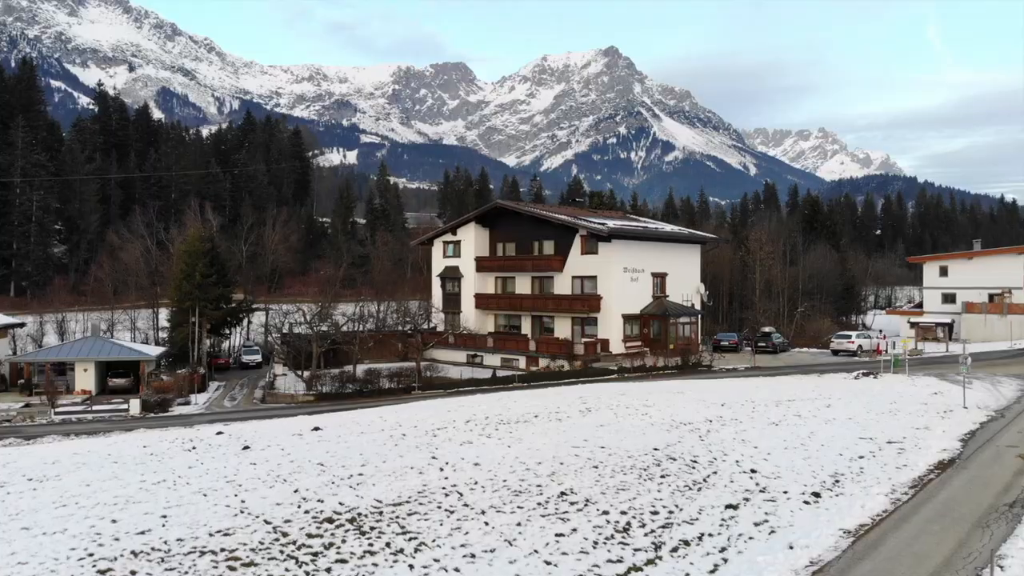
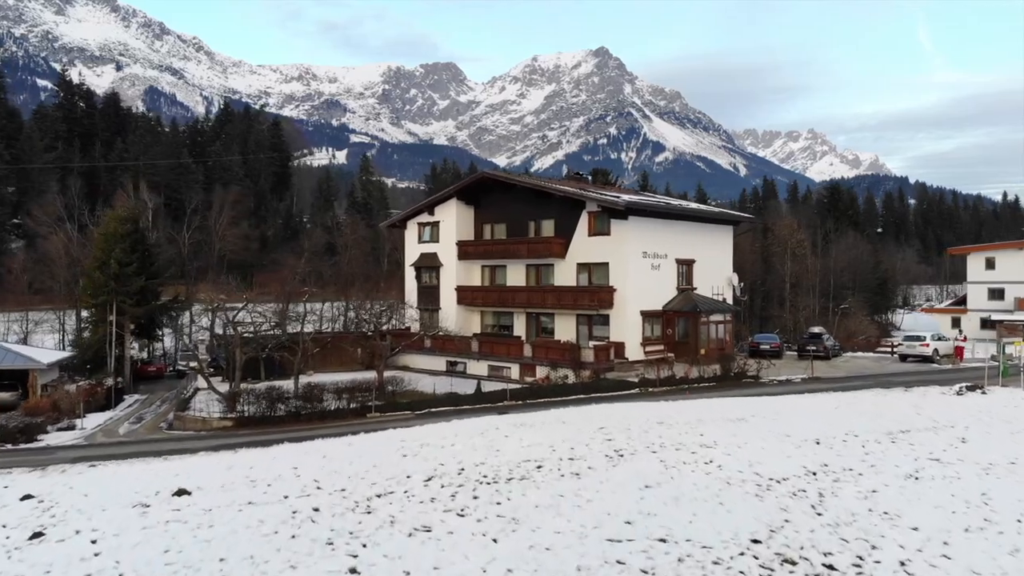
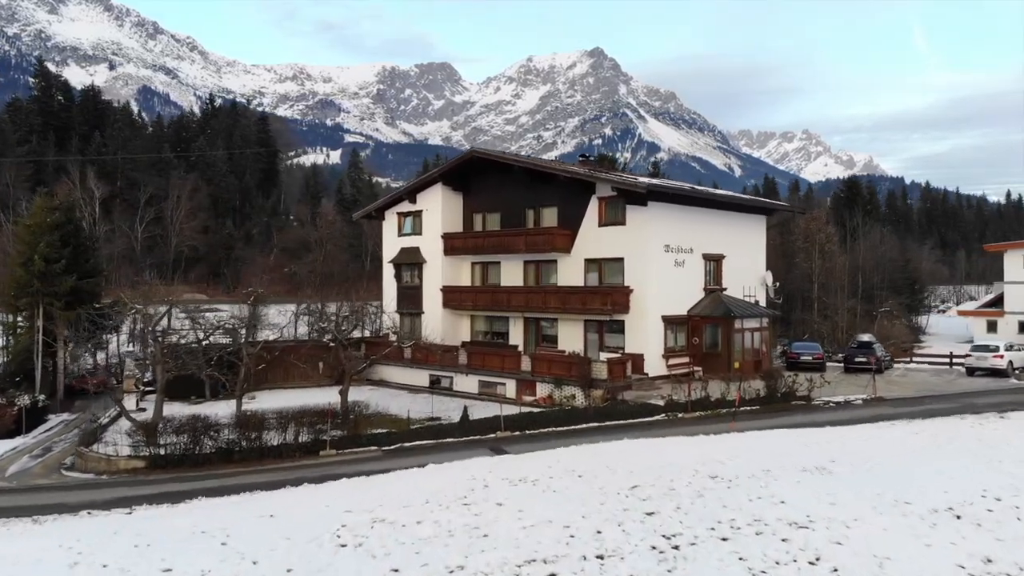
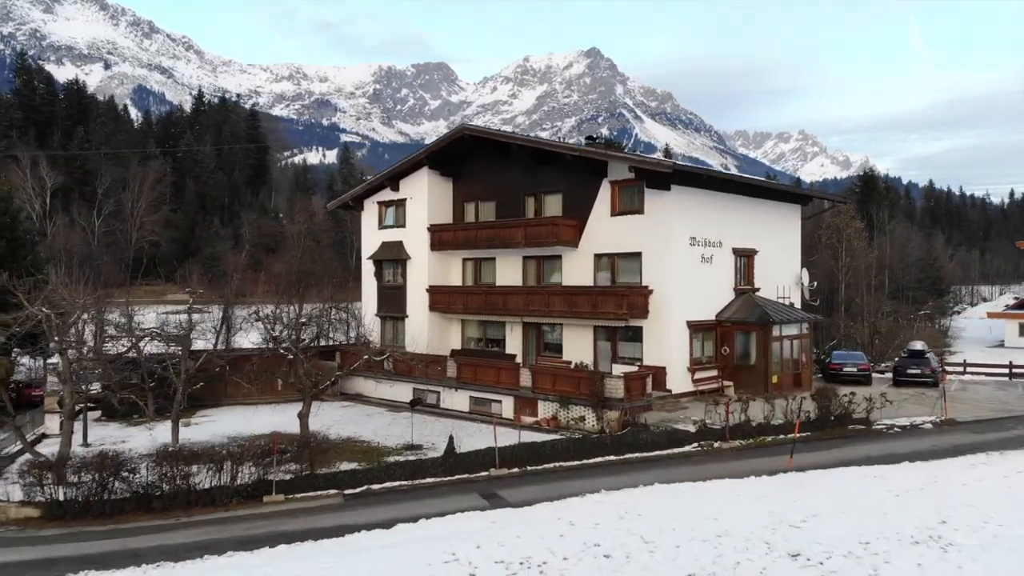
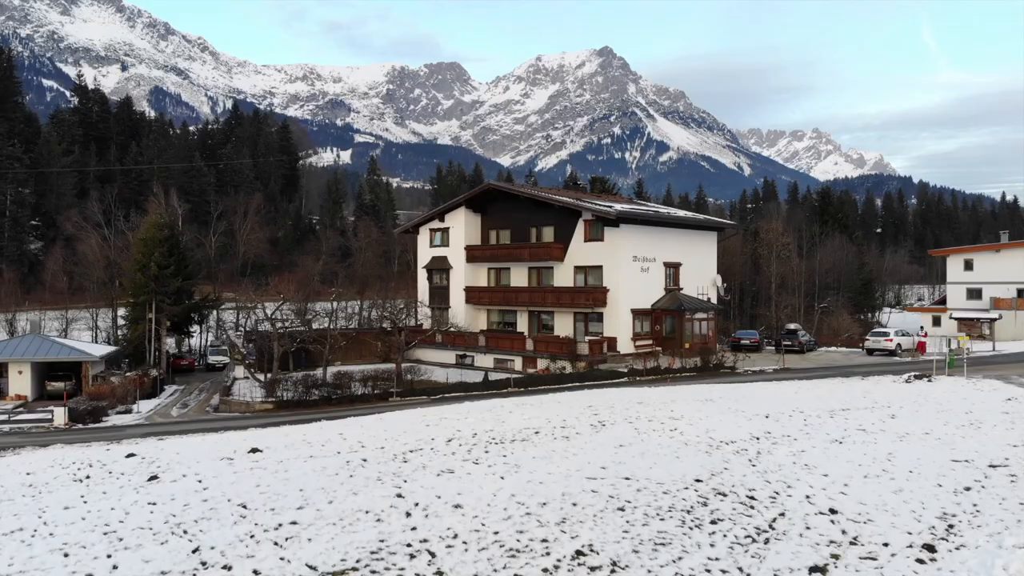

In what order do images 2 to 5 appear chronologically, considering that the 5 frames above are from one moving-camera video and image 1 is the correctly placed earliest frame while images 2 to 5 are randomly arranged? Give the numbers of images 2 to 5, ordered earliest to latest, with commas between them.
5, 2, 3, 4
